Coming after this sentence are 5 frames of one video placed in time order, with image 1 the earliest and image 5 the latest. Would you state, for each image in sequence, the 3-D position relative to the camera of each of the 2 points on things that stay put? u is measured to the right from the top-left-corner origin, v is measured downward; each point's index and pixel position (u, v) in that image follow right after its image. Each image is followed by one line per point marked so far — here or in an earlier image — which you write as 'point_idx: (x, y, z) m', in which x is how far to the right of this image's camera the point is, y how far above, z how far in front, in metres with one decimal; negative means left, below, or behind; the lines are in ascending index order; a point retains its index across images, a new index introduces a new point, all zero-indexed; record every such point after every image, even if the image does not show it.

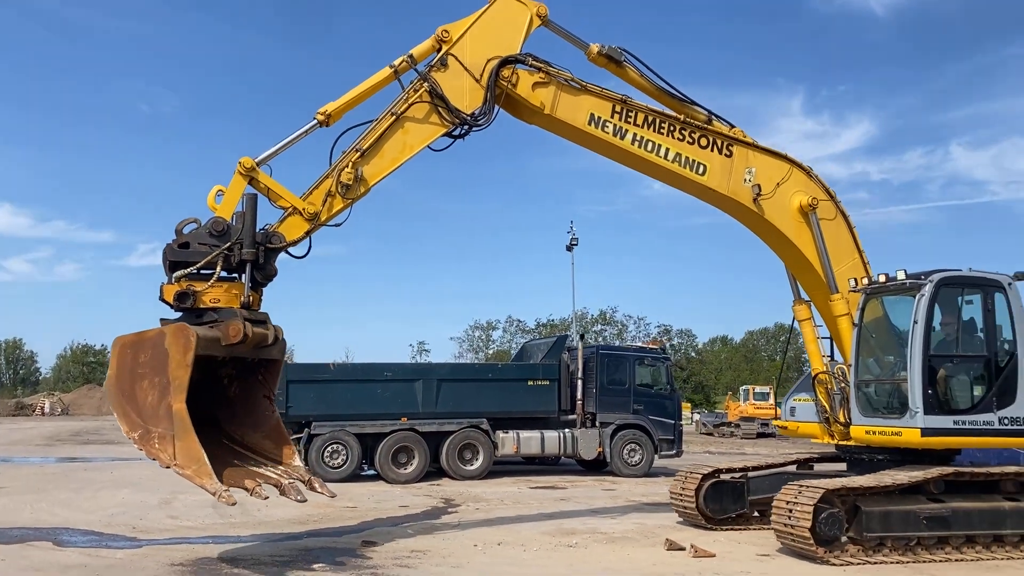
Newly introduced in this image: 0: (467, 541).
0: (-0.4, -2.4, +8.4) m
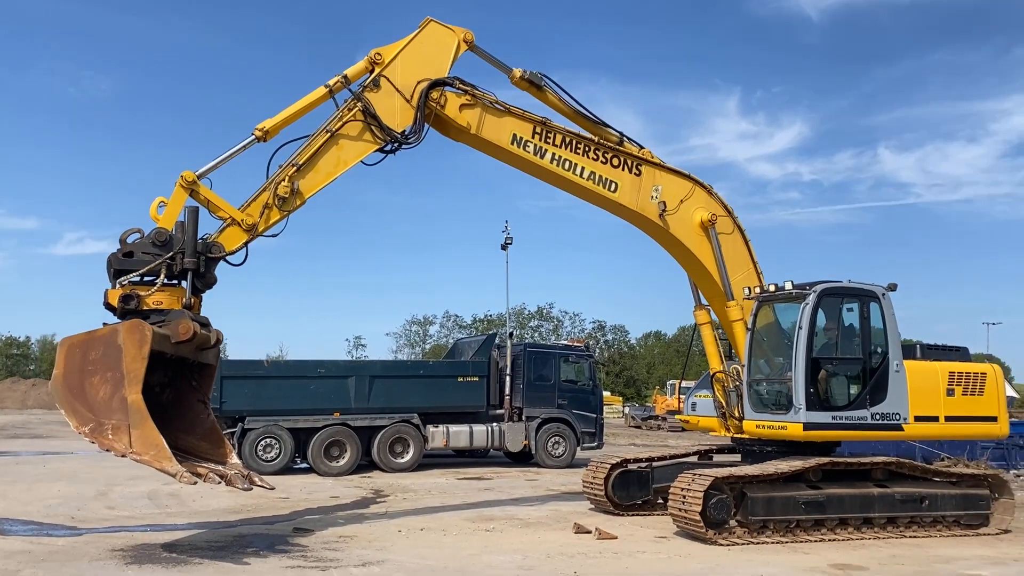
0: (-1.2, -2.5, +9.1) m
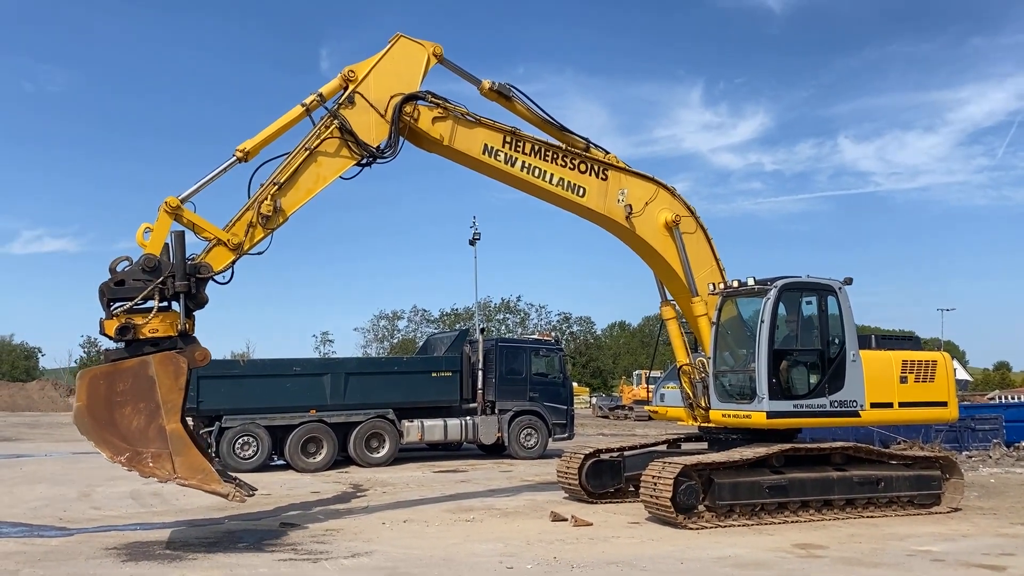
0: (-1.5, -2.5, +9.4) m
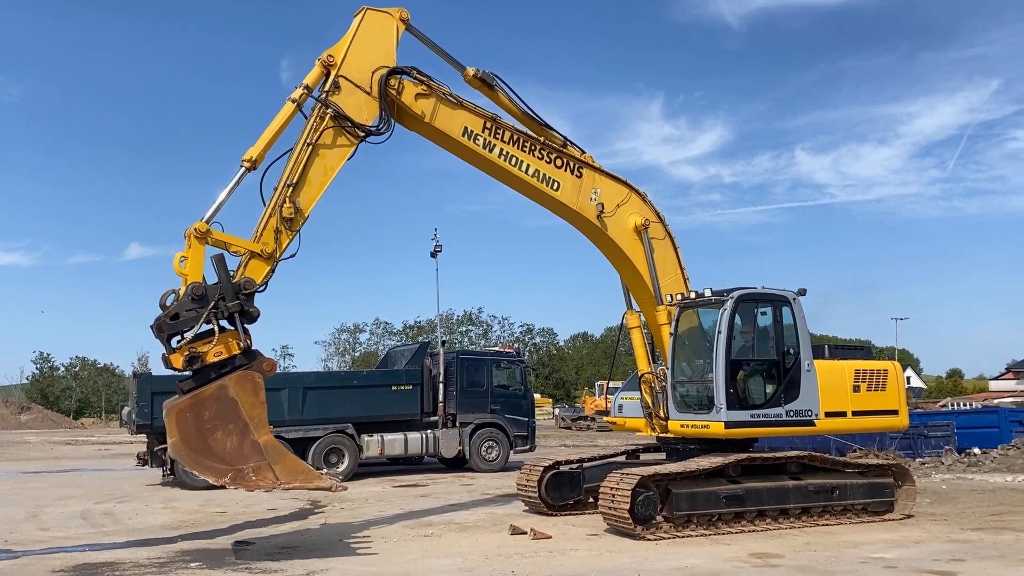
0: (-1.9, -2.6, +9.3) m
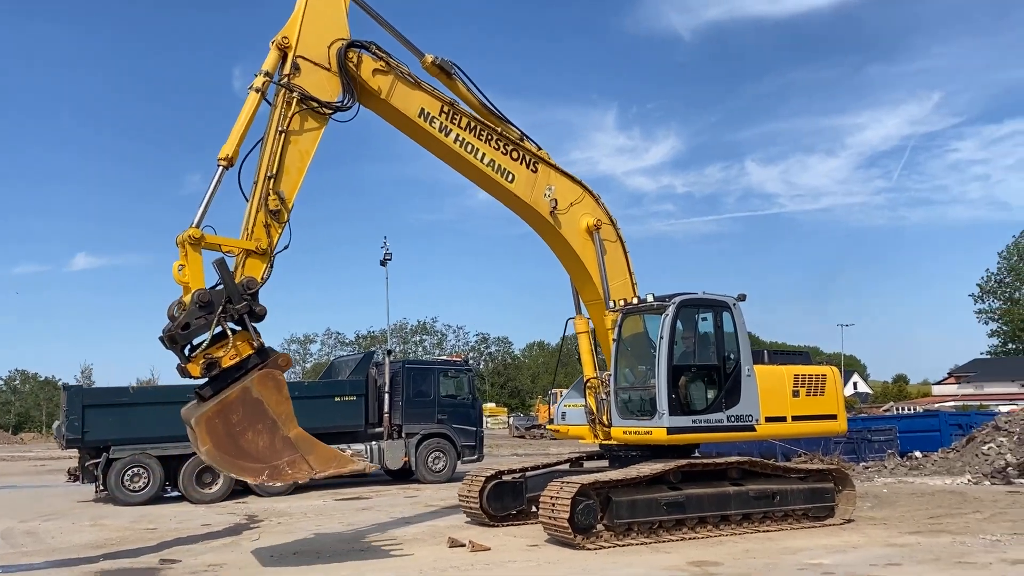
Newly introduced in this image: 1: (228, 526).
0: (-2.5, -2.7, +9.0) m
1: (-3.8, -3.2, +11.6) m
